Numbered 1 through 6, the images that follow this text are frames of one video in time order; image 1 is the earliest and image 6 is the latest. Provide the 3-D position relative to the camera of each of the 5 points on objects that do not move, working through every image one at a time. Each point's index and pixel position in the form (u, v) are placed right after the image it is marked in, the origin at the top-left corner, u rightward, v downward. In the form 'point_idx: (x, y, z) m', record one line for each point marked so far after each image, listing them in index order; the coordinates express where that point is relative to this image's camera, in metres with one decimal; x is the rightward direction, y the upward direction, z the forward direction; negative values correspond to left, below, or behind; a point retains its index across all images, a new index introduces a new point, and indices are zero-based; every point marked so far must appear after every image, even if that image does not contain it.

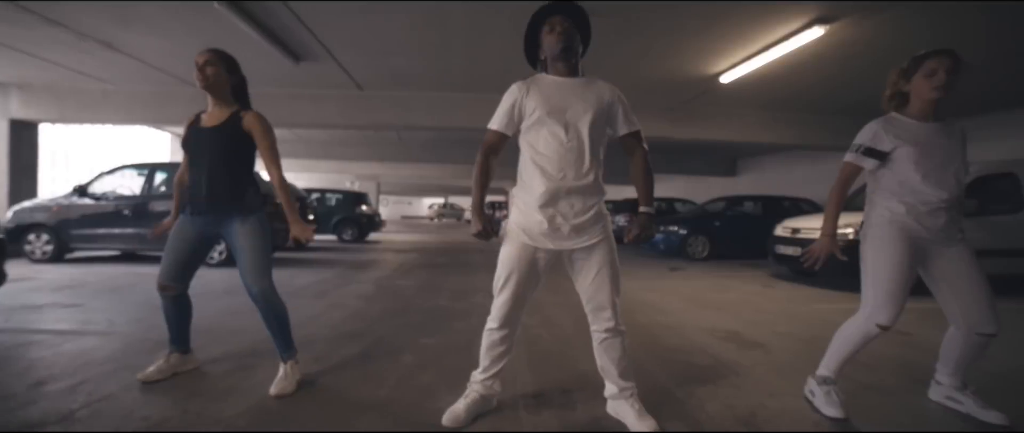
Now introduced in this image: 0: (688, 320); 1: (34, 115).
0: (+1.9, -1.1, +6.4) m
1: (-8.4, +1.8, +10.7) m
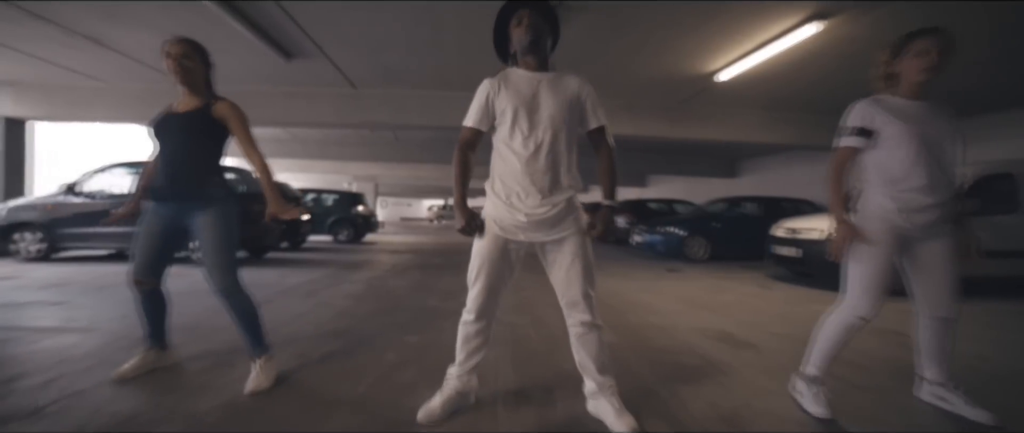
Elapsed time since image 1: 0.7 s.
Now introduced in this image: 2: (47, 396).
0: (+1.8, -1.1, +6.4) m
1: (-8.5, +1.8, +10.6) m
2: (-2.4, -0.9, +3.1) m
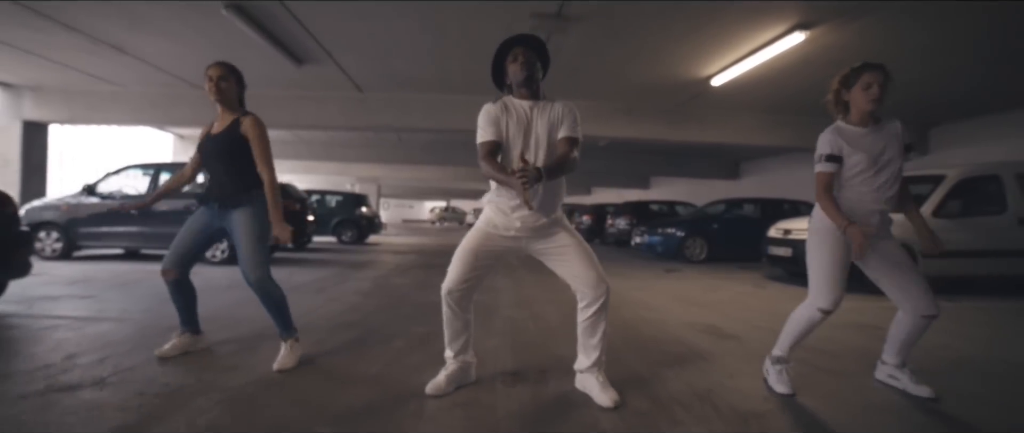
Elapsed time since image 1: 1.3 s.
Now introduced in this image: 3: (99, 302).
0: (+1.8, -1.1, +6.7) m
1: (-8.5, +1.8, +11.1) m
2: (-2.4, -0.9, +3.5) m
3: (-4.2, -0.9, +6.2) m
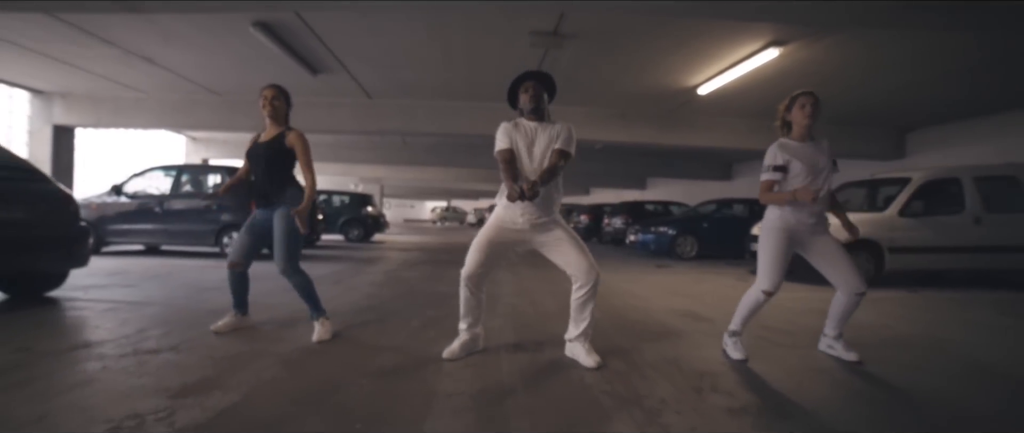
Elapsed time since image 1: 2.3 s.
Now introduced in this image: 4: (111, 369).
0: (+1.8, -1.1, +7.5) m
1: (-8.5, +1.9, +11.8) m
2: (-2.4, -0.9, +4.3) m
3: (-4.2, -0.8, +6.9) m
4: (-2.3, -0.9, +3.4) m
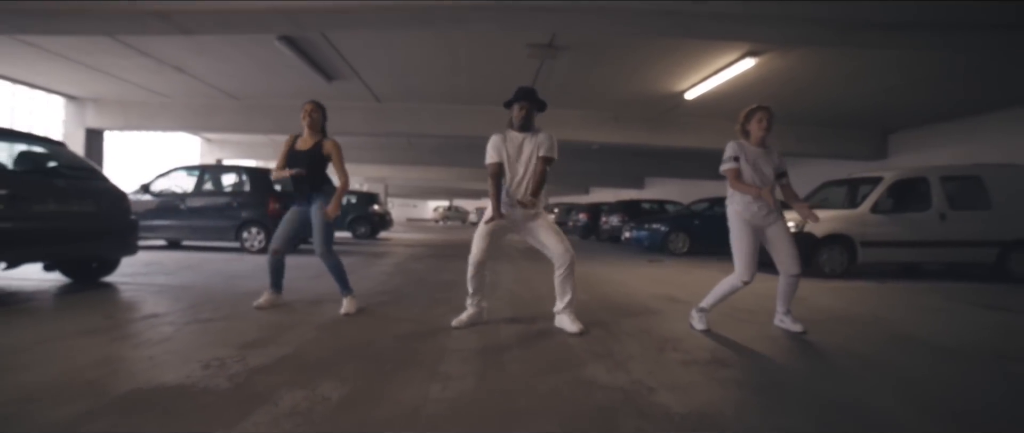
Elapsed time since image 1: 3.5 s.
0: (+1.8, -1.0, +8.2) m
1: (-8.4, +1.9, +12.6) m
2: (-2.4, -0.8, +5.0) m
3: (-4.2, -0.8, +7.7) m
4: (-2.3, -0.8, +4.2) m
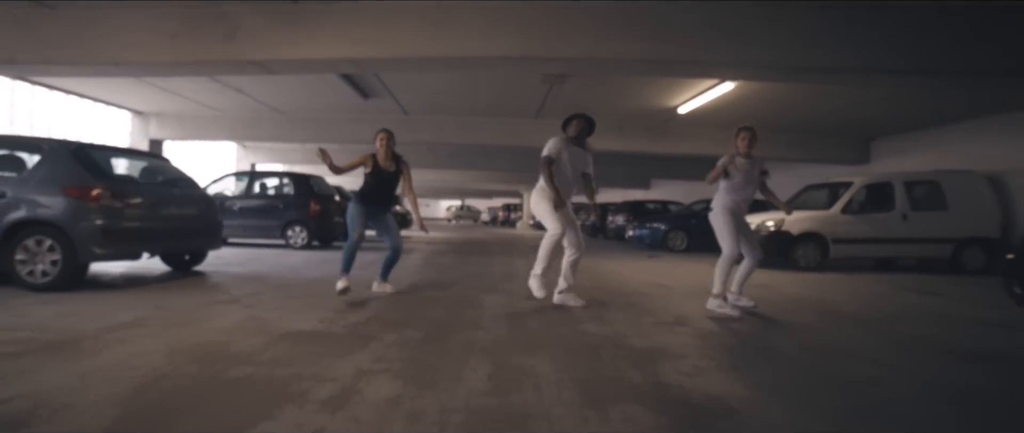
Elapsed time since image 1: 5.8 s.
0: (+2.0, -1.0, +9.7) m
1: (-8.1, +1.9, +14.2) m
2: (-2.3, -0.8, +6.6) m
3: (-4.0, -0.8, +9.3) m
4: (-2.2, -0.8, +5.8) m
